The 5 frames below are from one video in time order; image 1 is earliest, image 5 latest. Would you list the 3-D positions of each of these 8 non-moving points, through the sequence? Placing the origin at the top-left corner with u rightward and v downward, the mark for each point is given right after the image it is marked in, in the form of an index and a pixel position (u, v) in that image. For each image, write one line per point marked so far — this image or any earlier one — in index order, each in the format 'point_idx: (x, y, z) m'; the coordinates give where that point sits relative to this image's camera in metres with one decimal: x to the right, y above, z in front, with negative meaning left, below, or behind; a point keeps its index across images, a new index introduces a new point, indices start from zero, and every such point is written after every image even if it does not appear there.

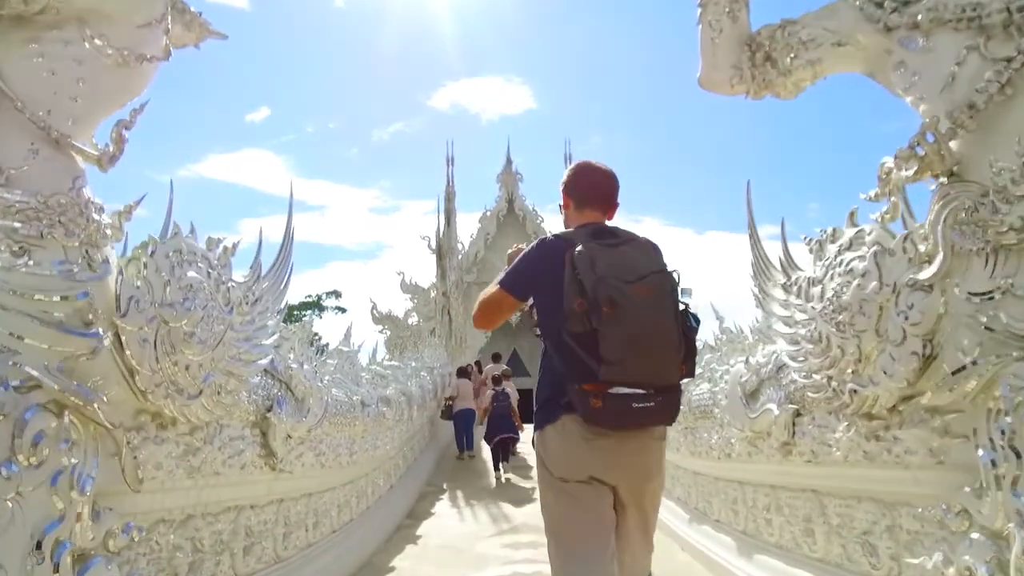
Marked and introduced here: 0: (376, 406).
0: (-1.0, -0.9, +5.6) m
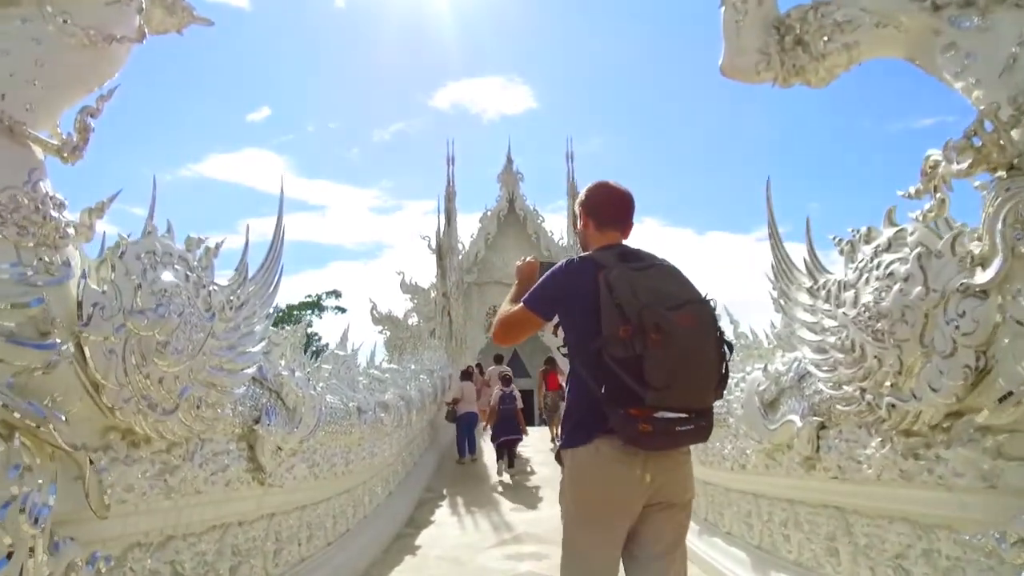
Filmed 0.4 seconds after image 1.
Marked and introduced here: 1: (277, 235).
0: (-1.0, -0.9, +5.4) m
1: (-1.0, +0.2, +3.2) m
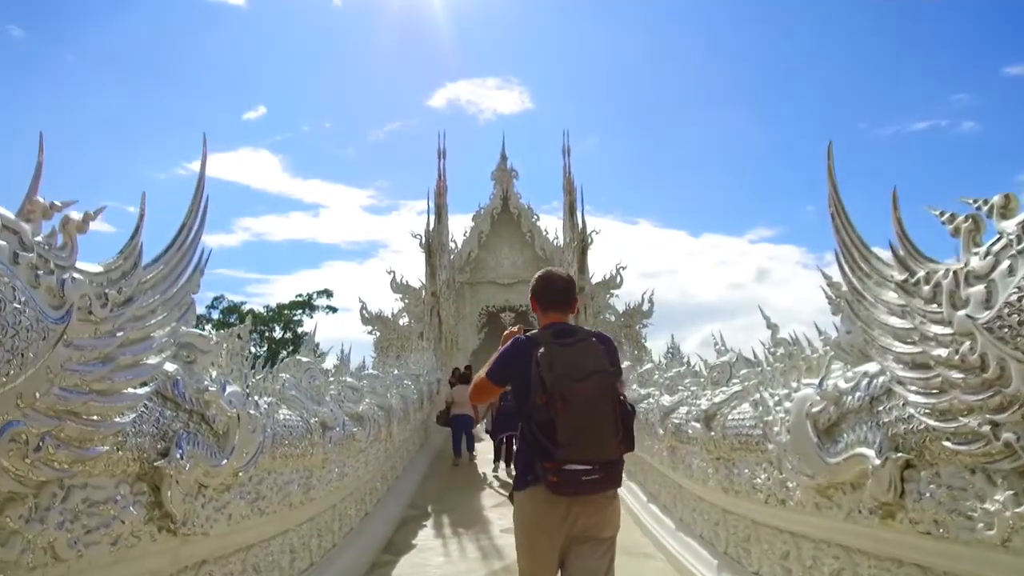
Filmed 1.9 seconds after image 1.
0: (-1.0, -0.8, +4.7) m
1: (-1.0, +0.3, +2.5) m
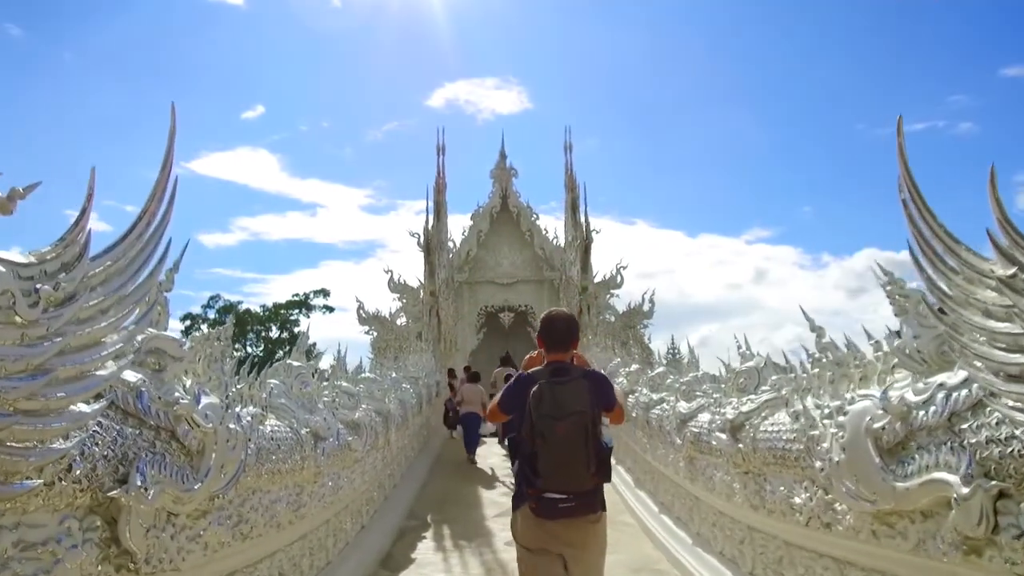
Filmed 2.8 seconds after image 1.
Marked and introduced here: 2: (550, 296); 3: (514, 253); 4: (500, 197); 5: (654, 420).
0: (-1.0, -0.8, +4.3) m
1: (-1.0, +0.3, +2.2) m
2: (+0.7, -0.2, +16.3) m
3: (0.0, +0.8, +16.7) m
4: (-0.2, +2.0, +16.7) m
5: (+1.1, -1.0, +6.0) m
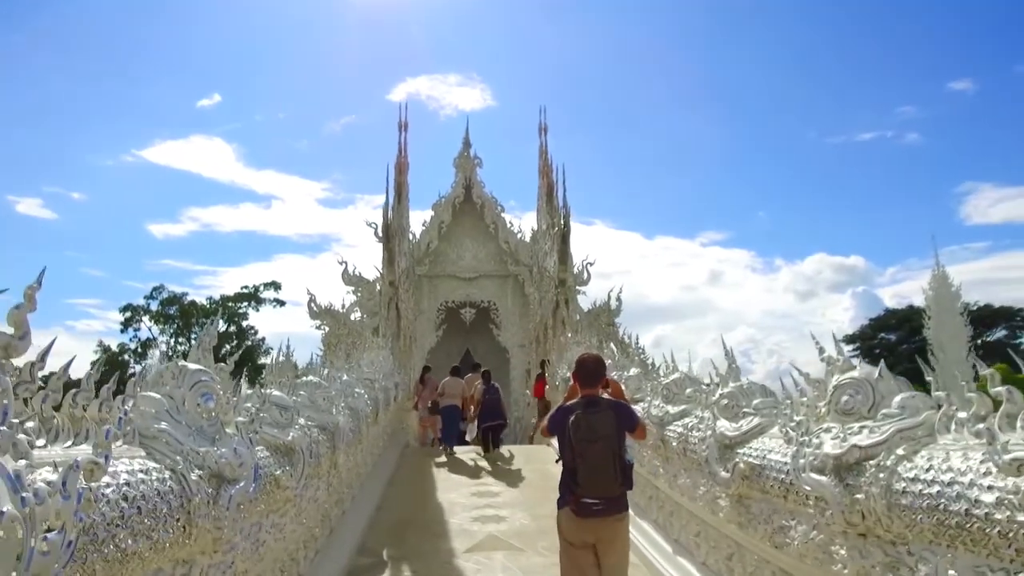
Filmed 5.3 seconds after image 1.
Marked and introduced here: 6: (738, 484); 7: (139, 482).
0: (-1.0, -0.7, +3.0) m
1: (-0.8, +0.4, +0.8) m
2: (+0.1, 0.0, +15.0) m
3: (-0.6, +0.9, +15.3) m
4: (-0.9, +2.1, +15.4) m
5: (+1.0, -0.9, +4.8) m
6: (+1.1, -0.9, +3.6) m
7: (-1.0, -0.5, +2.0) m
